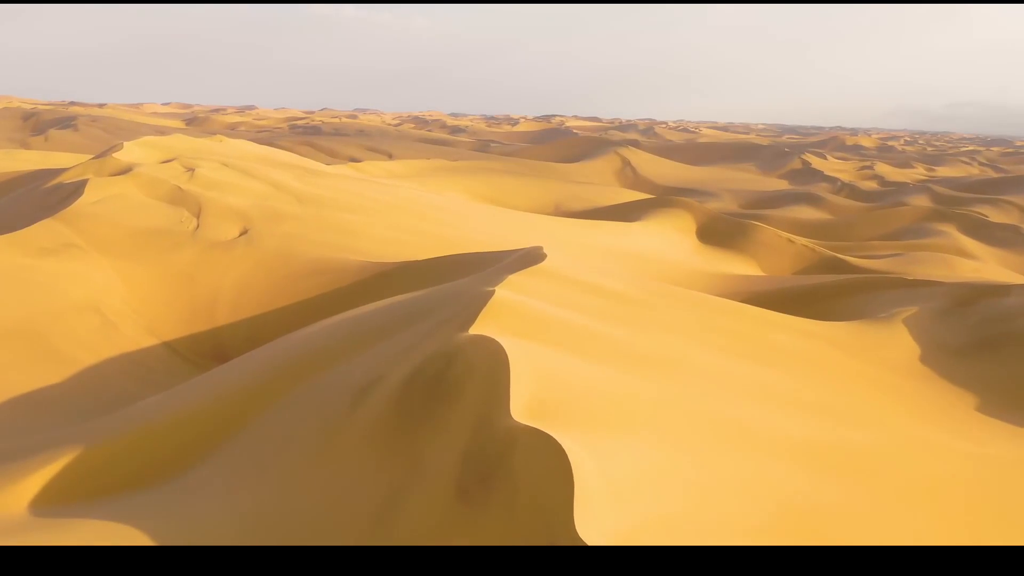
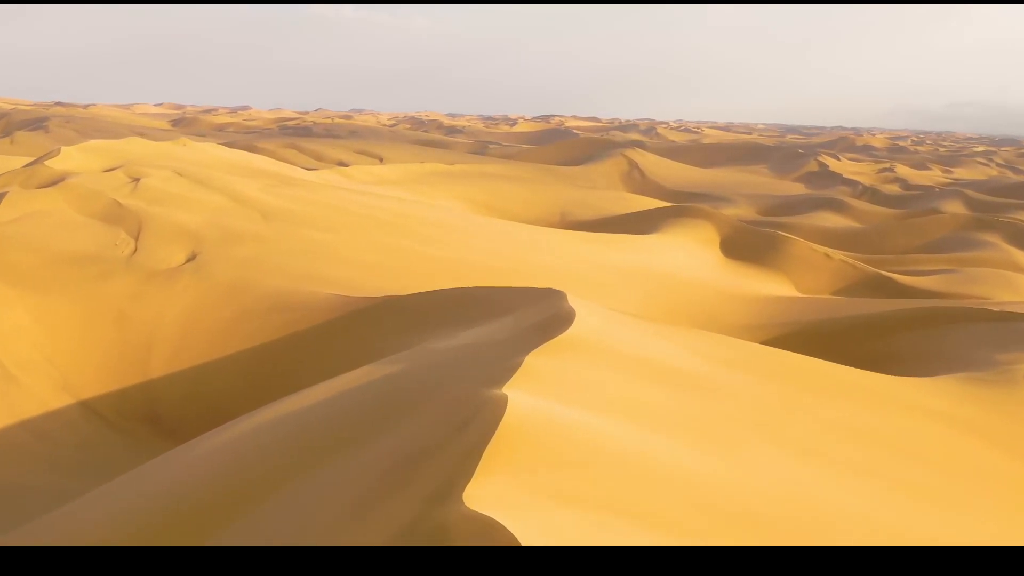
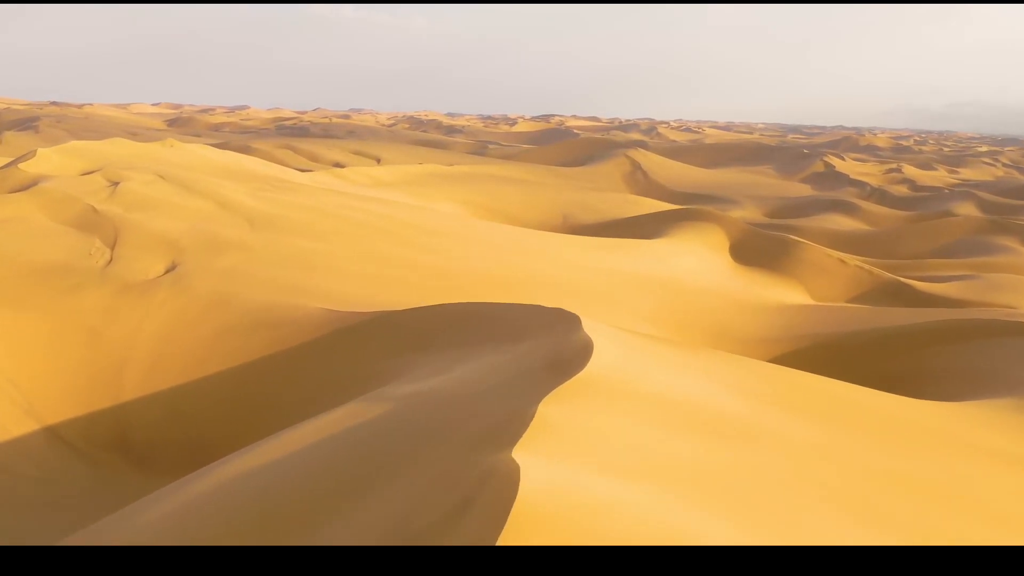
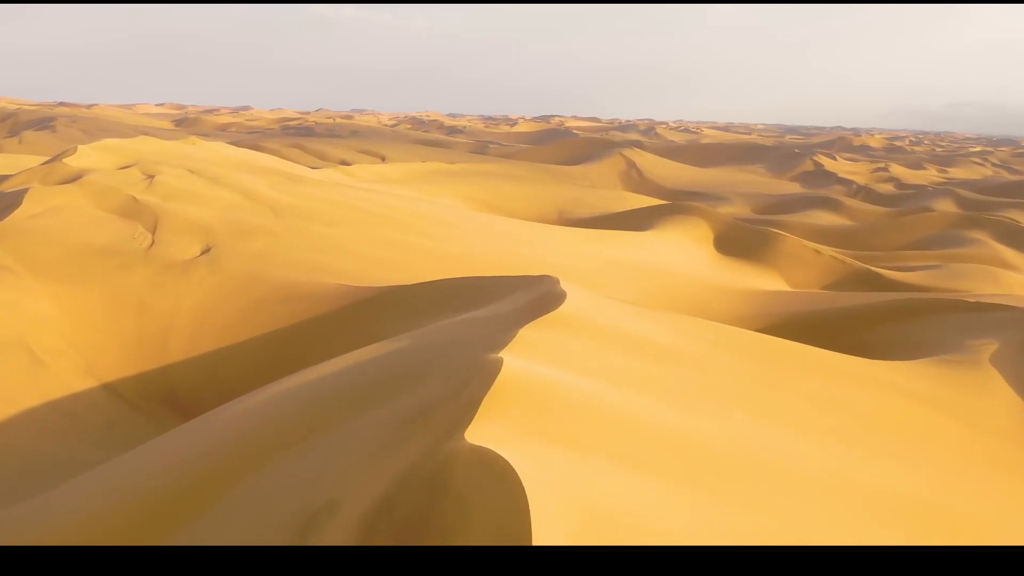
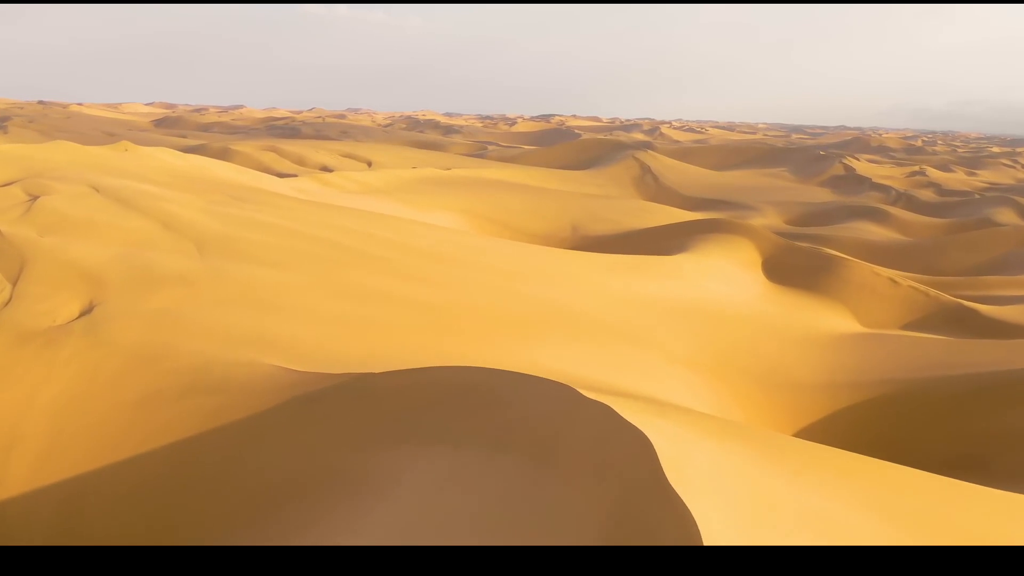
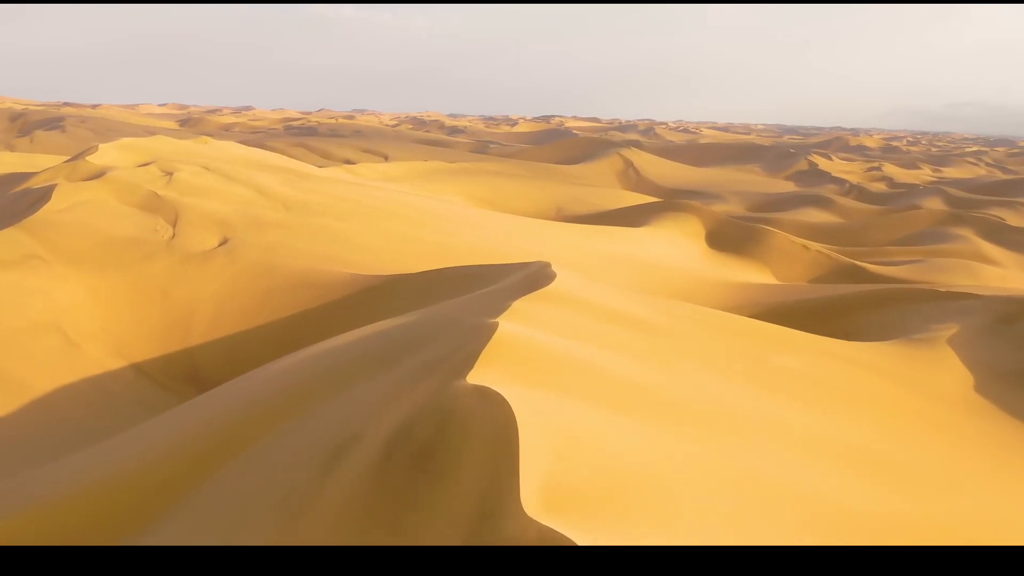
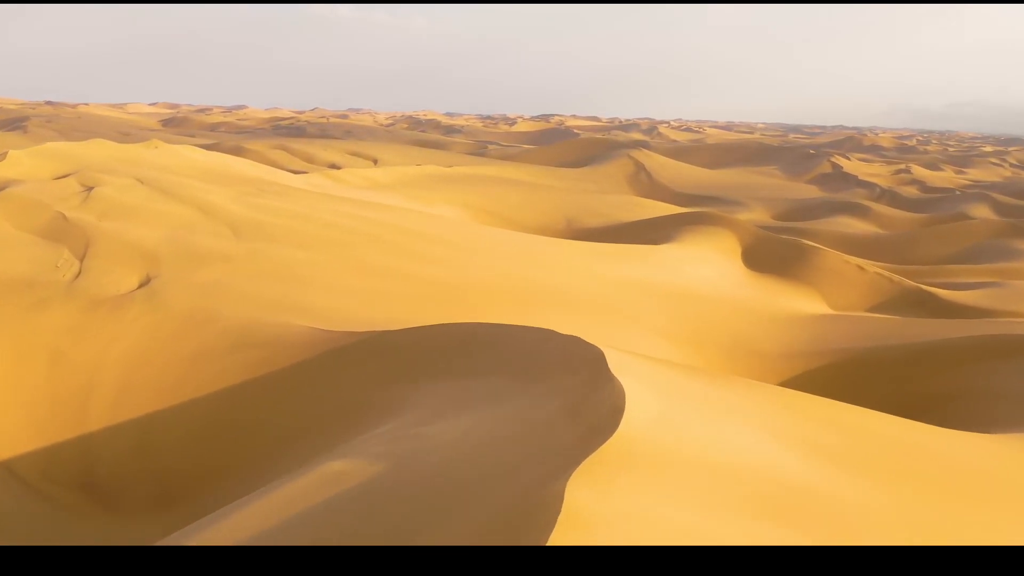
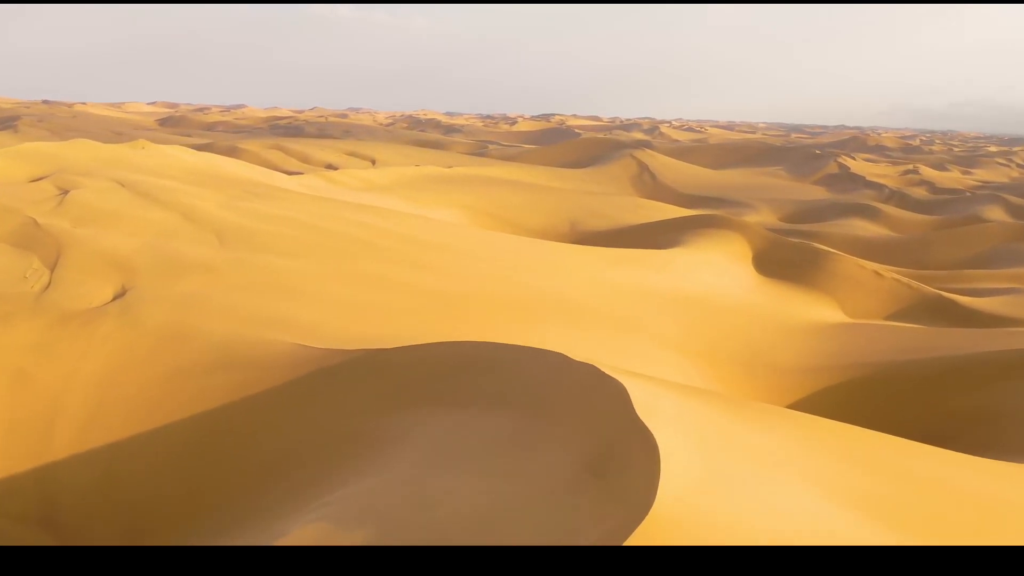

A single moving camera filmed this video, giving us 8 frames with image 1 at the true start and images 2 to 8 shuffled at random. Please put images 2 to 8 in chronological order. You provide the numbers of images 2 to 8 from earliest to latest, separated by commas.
6, 4, 2, 3, 7, 8, 5
